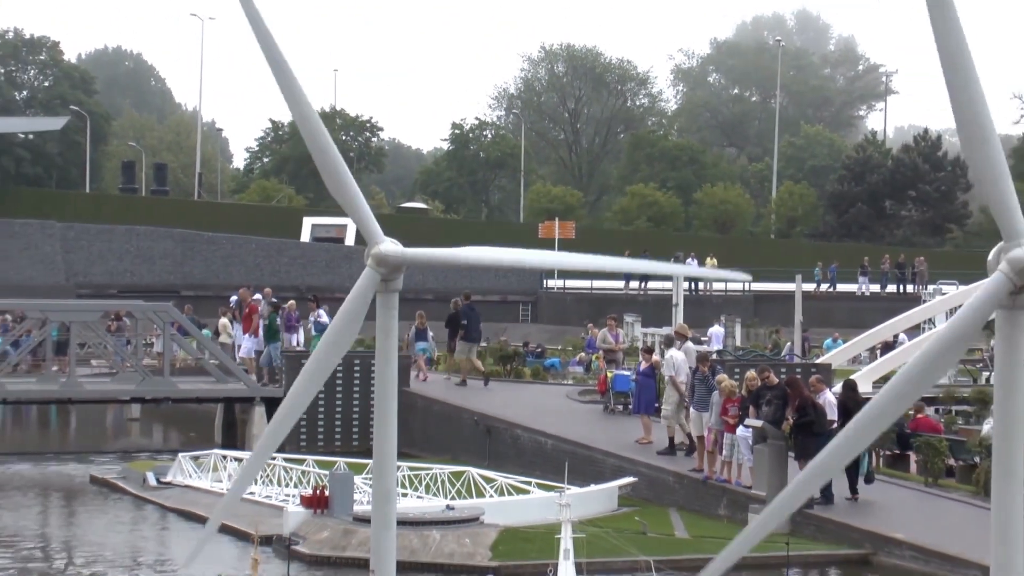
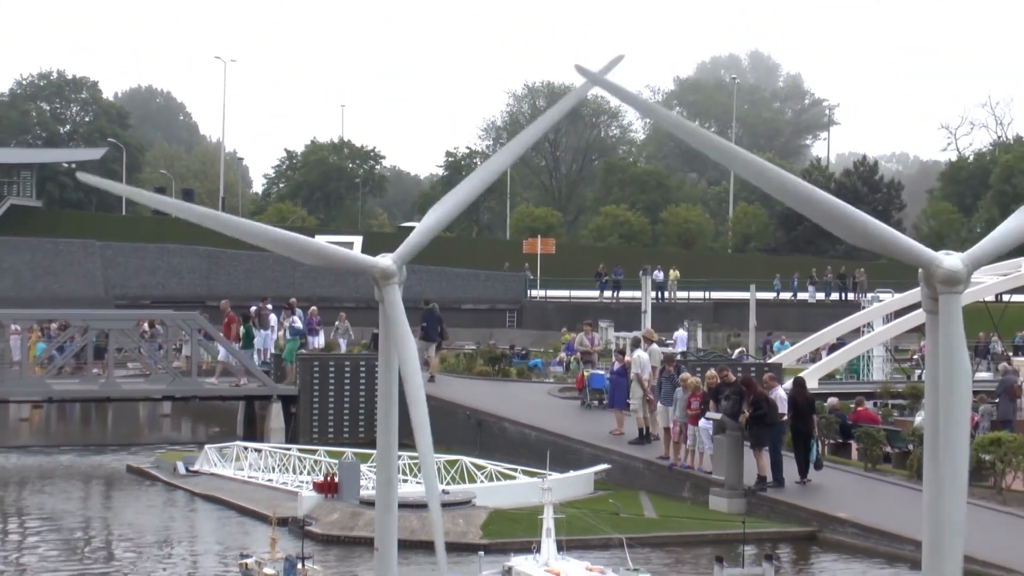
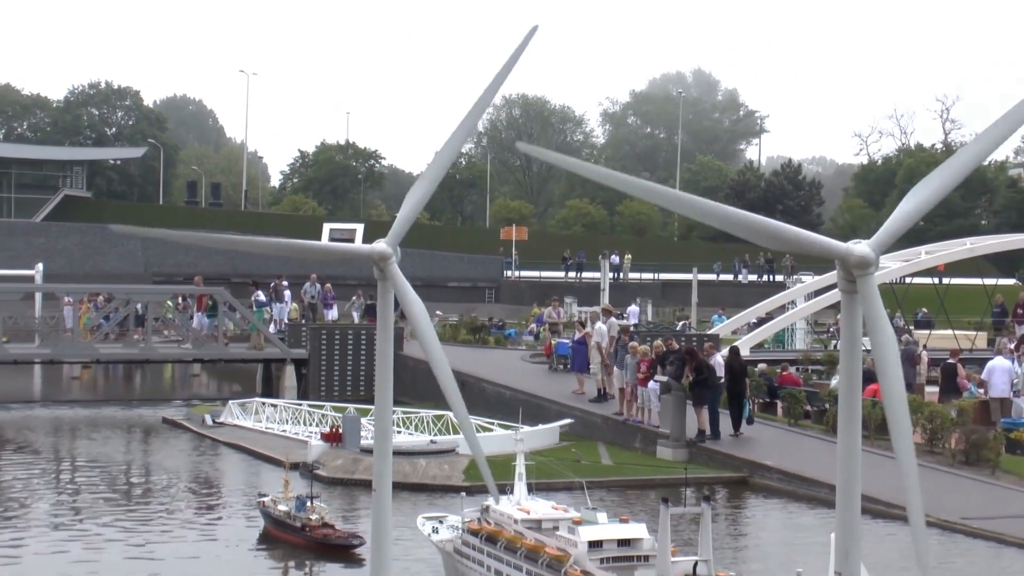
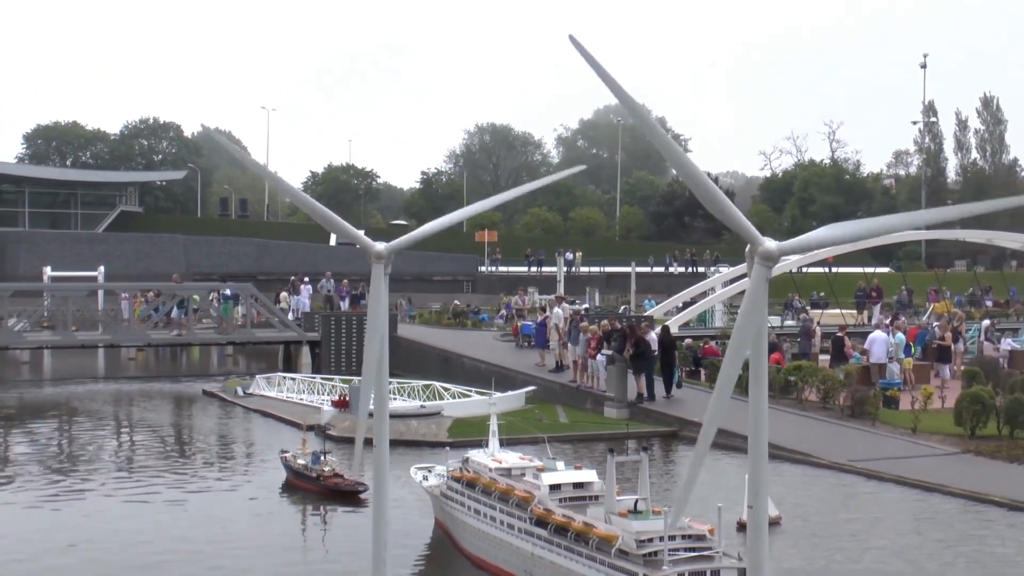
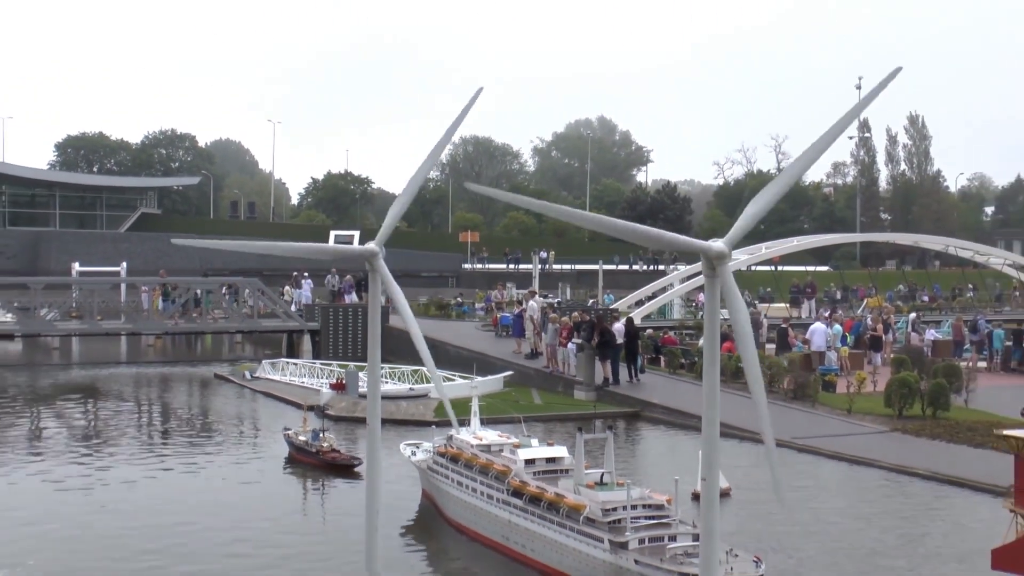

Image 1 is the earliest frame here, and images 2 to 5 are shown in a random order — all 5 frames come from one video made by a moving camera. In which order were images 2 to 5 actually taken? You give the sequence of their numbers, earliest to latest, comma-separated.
2, 3, 4, 5
